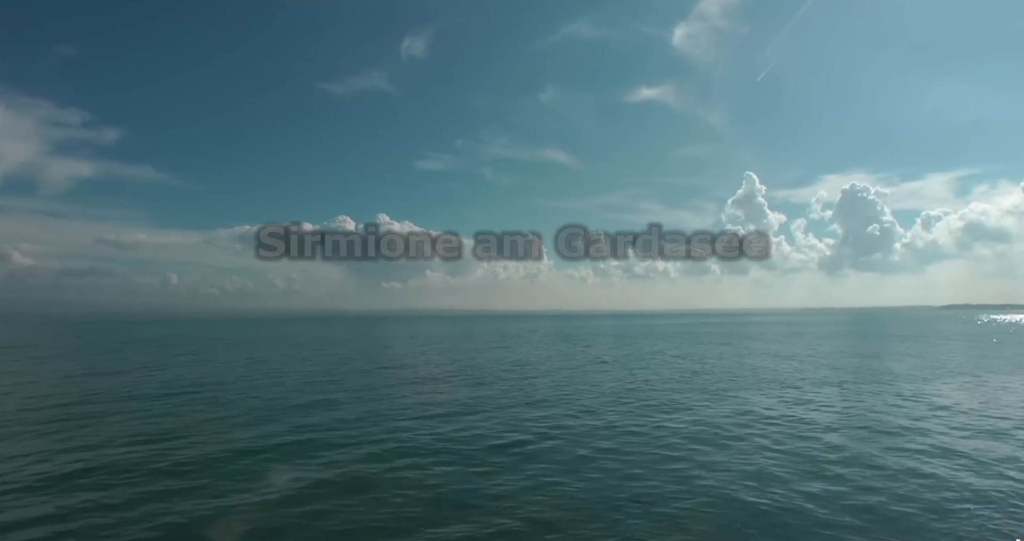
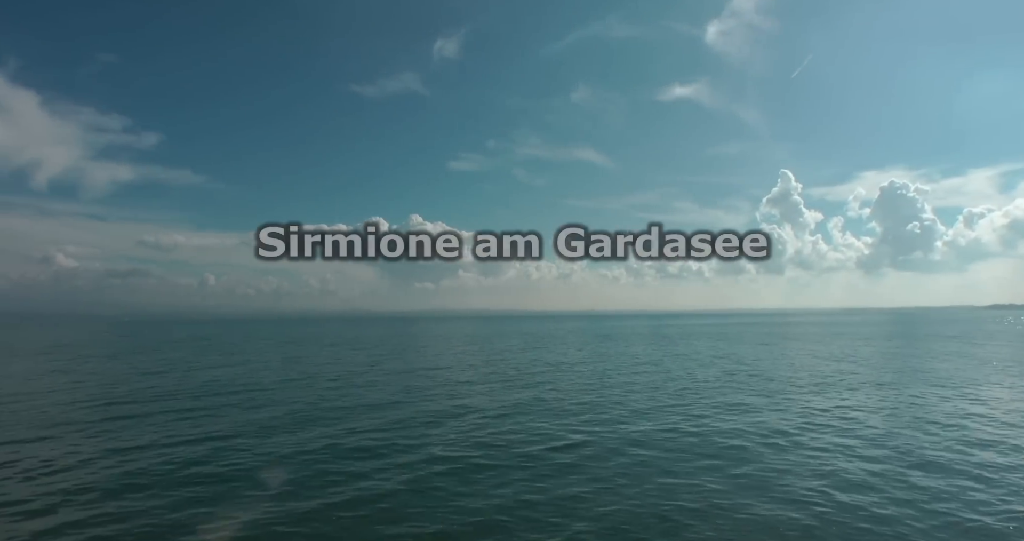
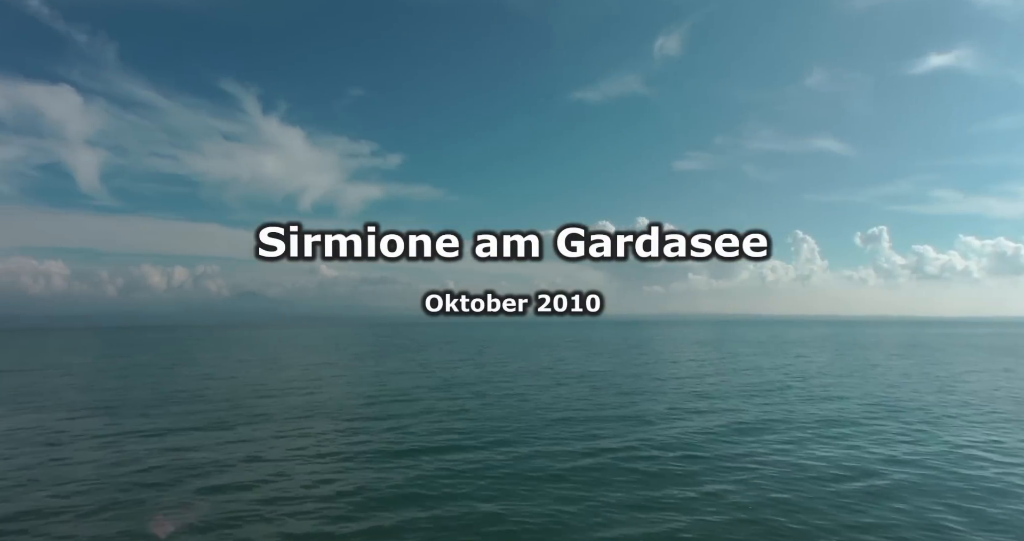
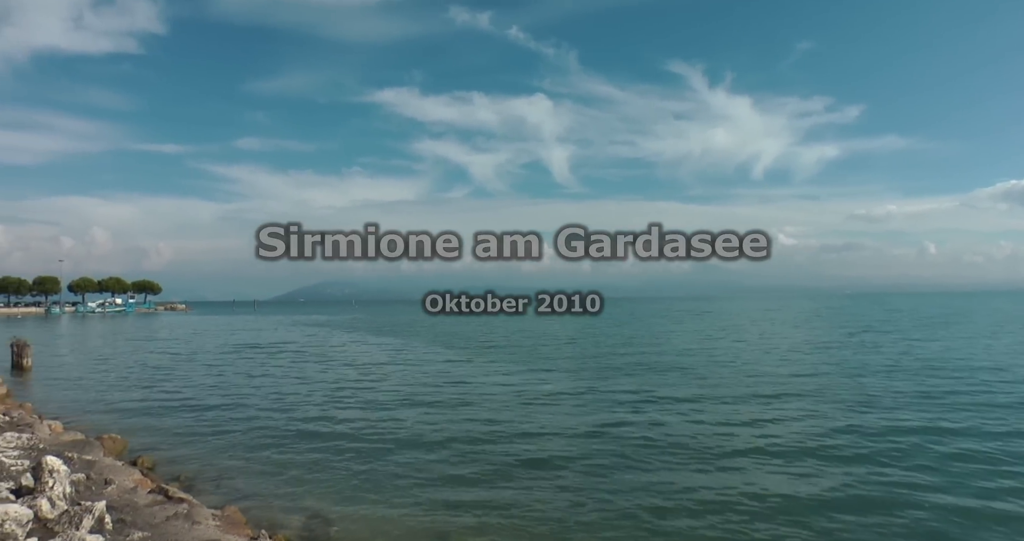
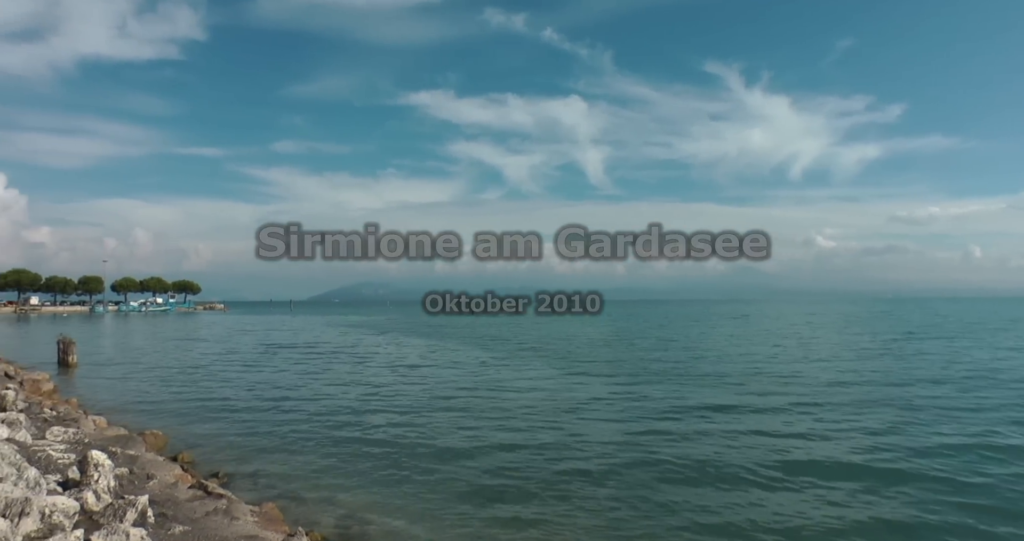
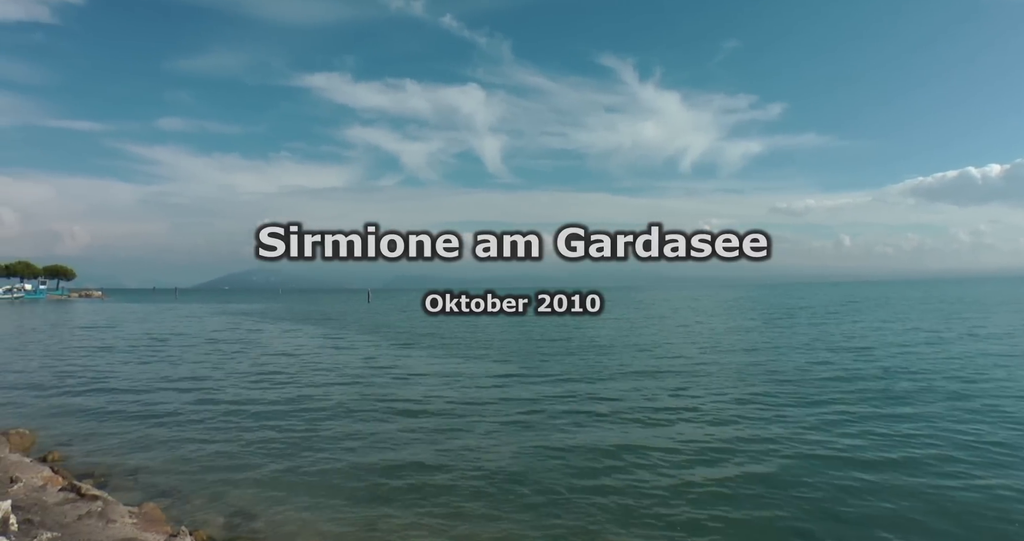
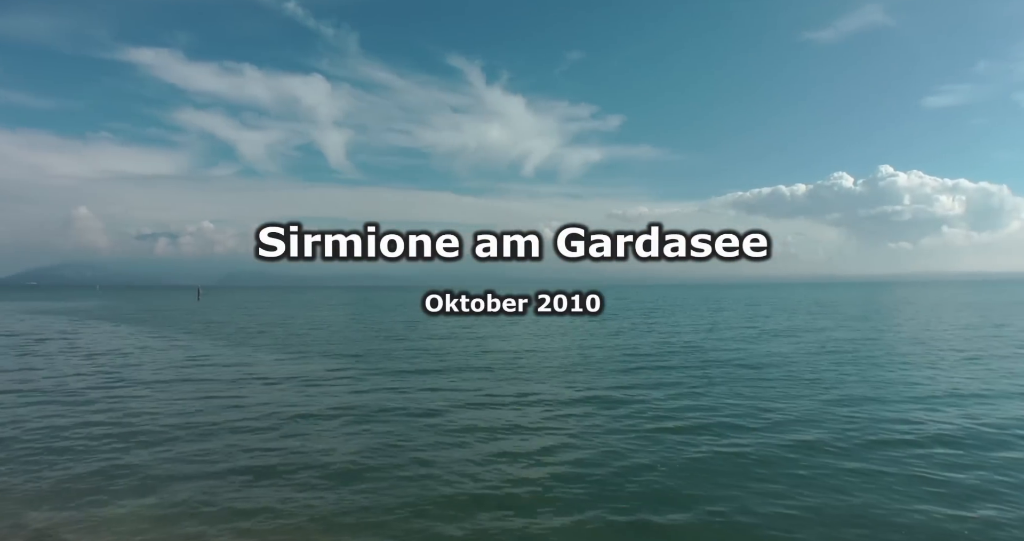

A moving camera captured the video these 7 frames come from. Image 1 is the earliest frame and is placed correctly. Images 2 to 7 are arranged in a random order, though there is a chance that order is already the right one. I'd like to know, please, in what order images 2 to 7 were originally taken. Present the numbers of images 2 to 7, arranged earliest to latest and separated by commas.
2, 3, 7, 6, 4, 5
